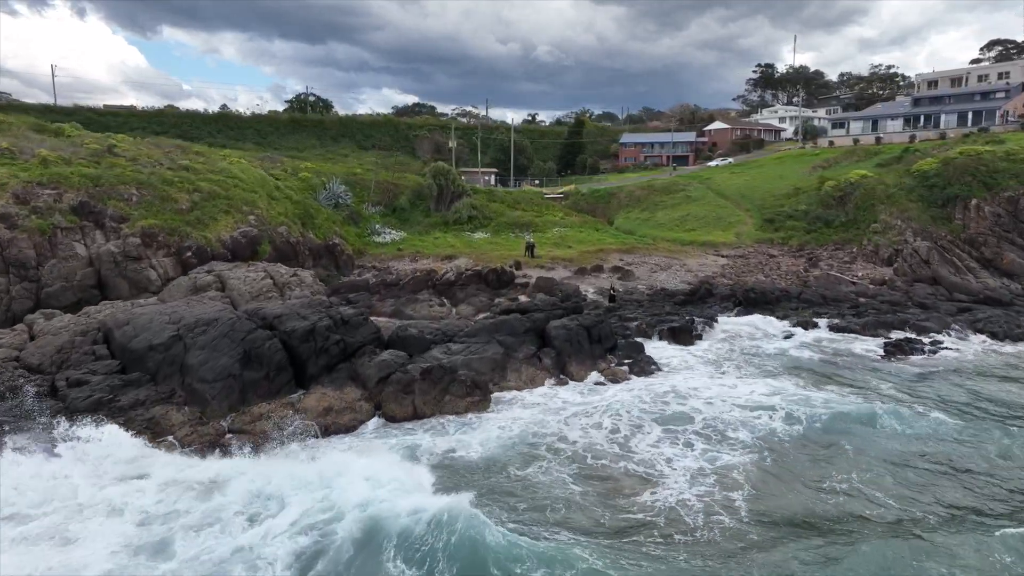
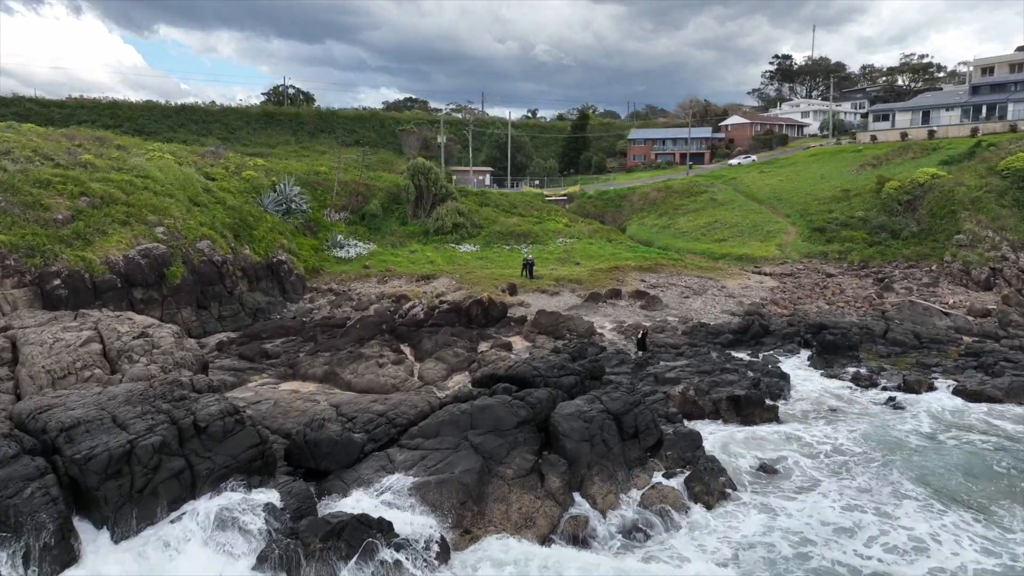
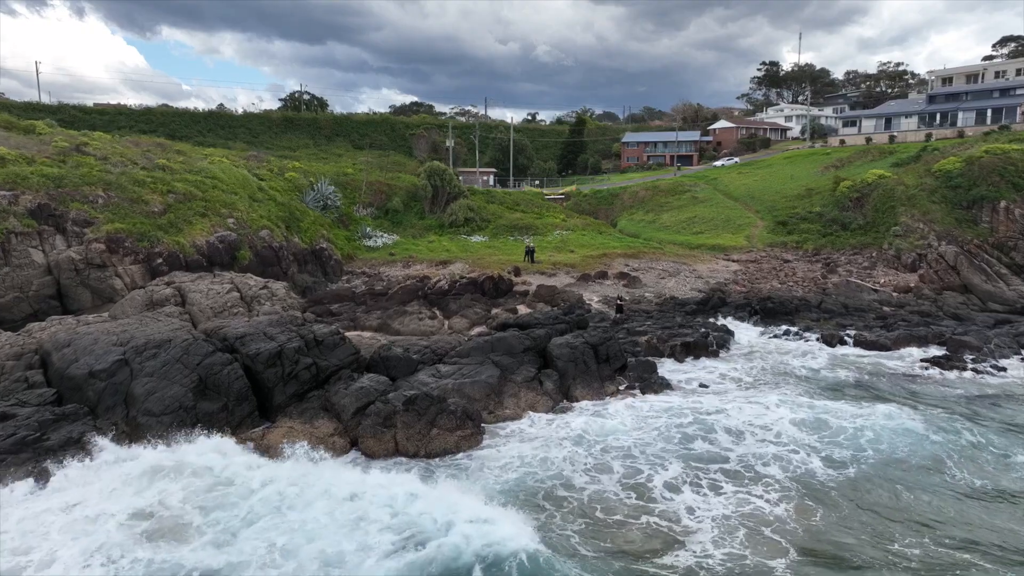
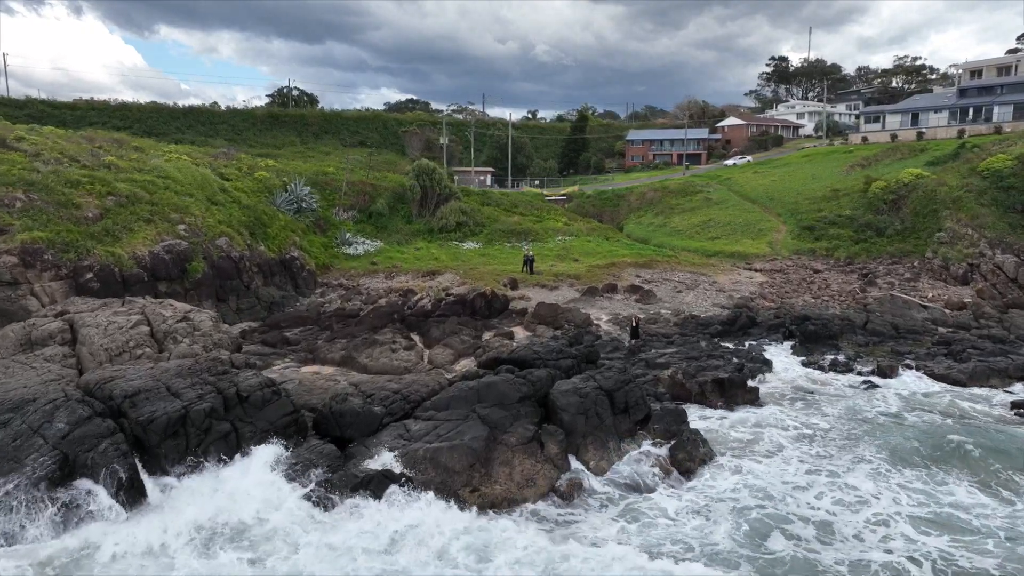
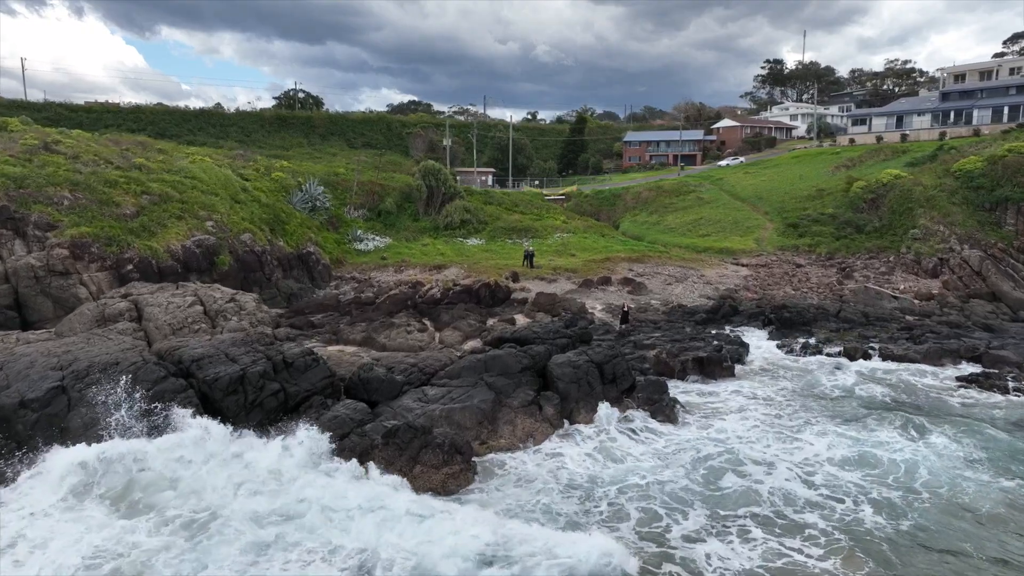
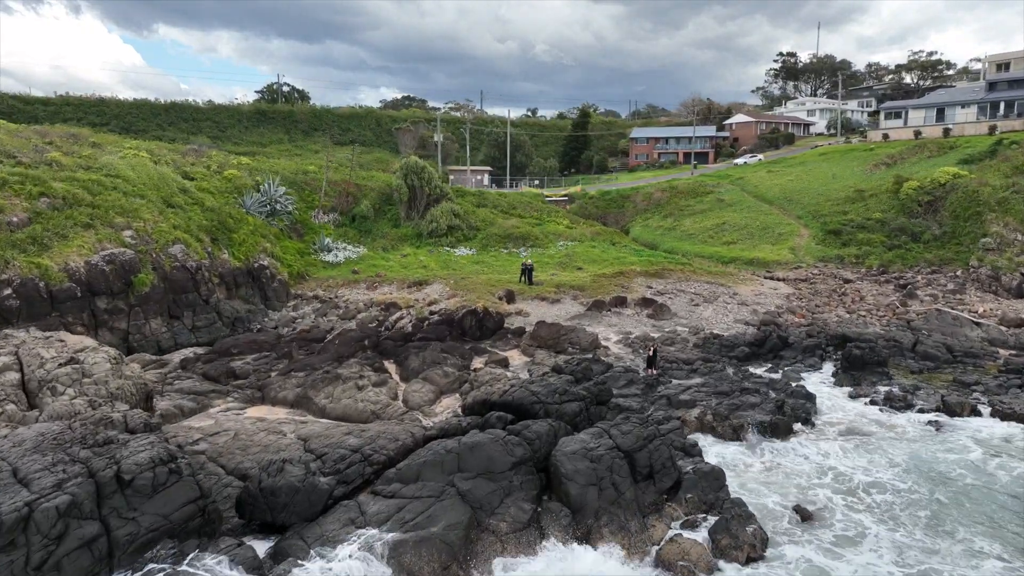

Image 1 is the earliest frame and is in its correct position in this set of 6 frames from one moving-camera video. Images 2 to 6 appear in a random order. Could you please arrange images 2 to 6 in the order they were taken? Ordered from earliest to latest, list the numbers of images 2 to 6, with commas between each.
3, 5, 4, 2, 6
